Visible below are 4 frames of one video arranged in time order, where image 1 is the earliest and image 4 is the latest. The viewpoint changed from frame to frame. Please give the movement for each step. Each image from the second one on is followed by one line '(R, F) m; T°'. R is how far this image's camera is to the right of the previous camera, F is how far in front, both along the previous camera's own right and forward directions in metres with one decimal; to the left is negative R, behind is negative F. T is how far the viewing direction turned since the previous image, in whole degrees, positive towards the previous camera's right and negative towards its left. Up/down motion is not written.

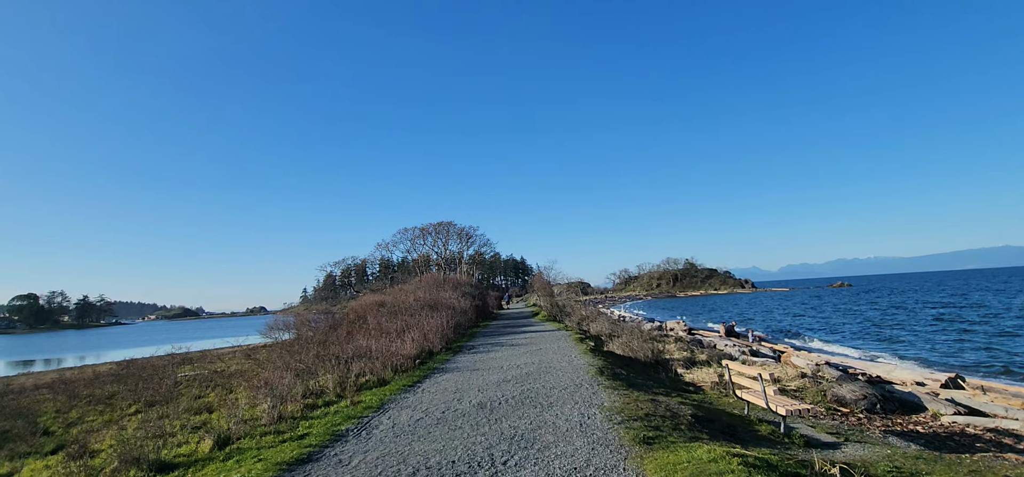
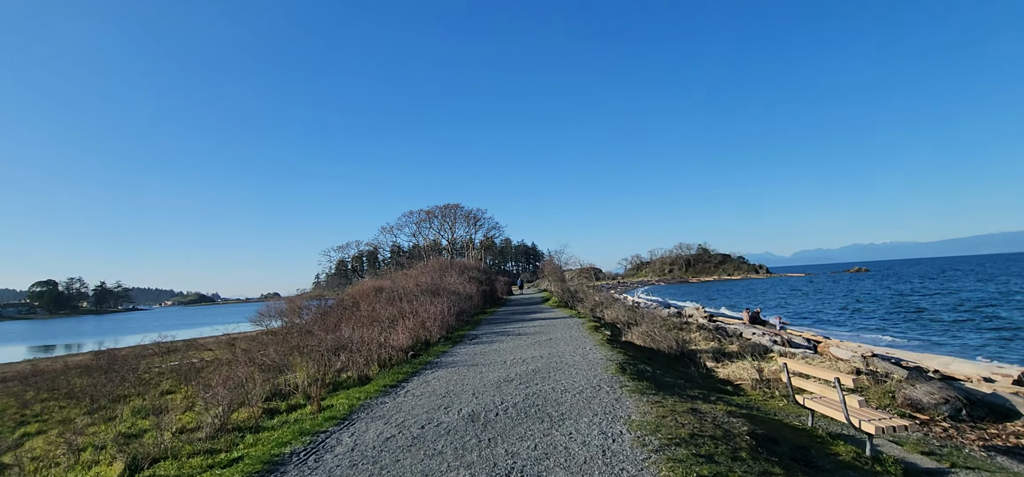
(+0.1, +2.0) m; -1°
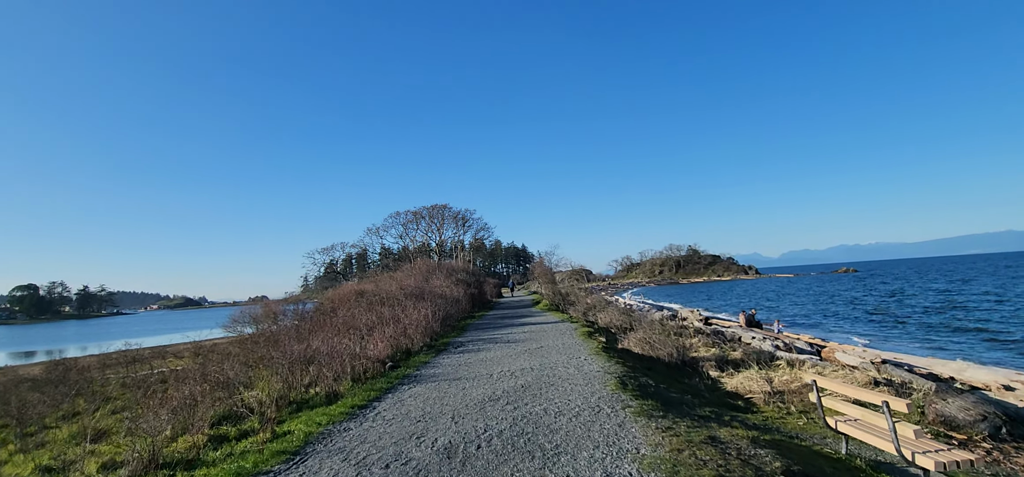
(+0.1, +1.1) m; +1°
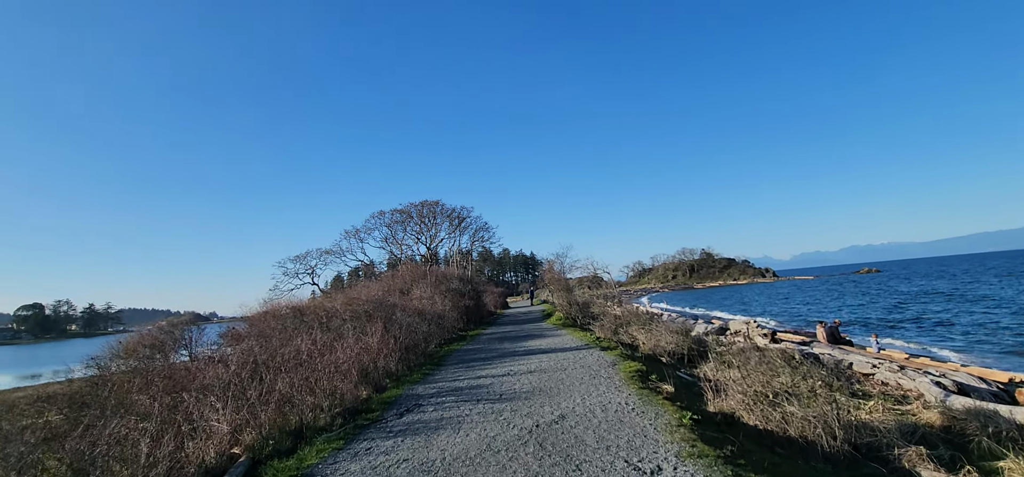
(+0.3, +7.0) m; -1°
